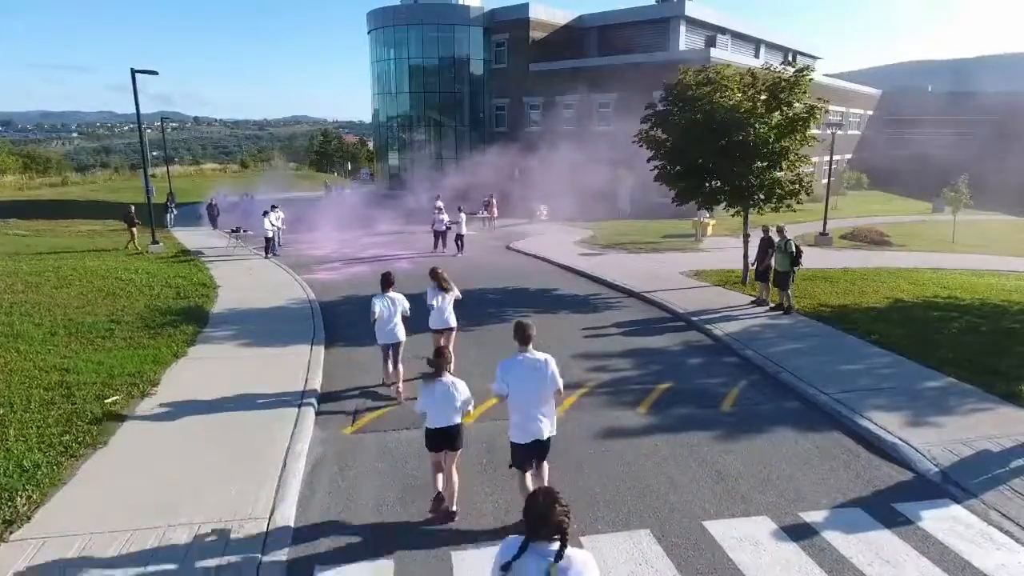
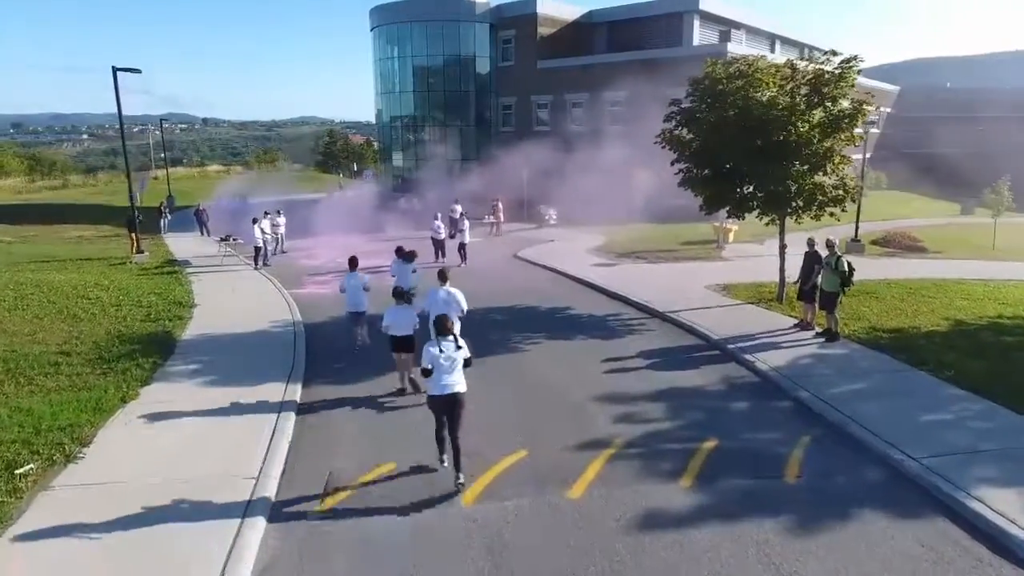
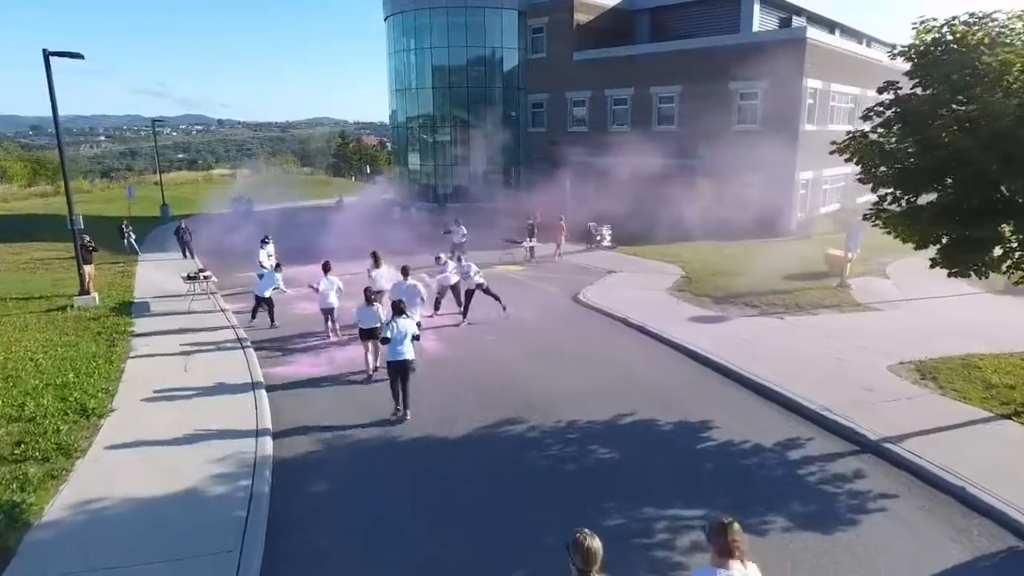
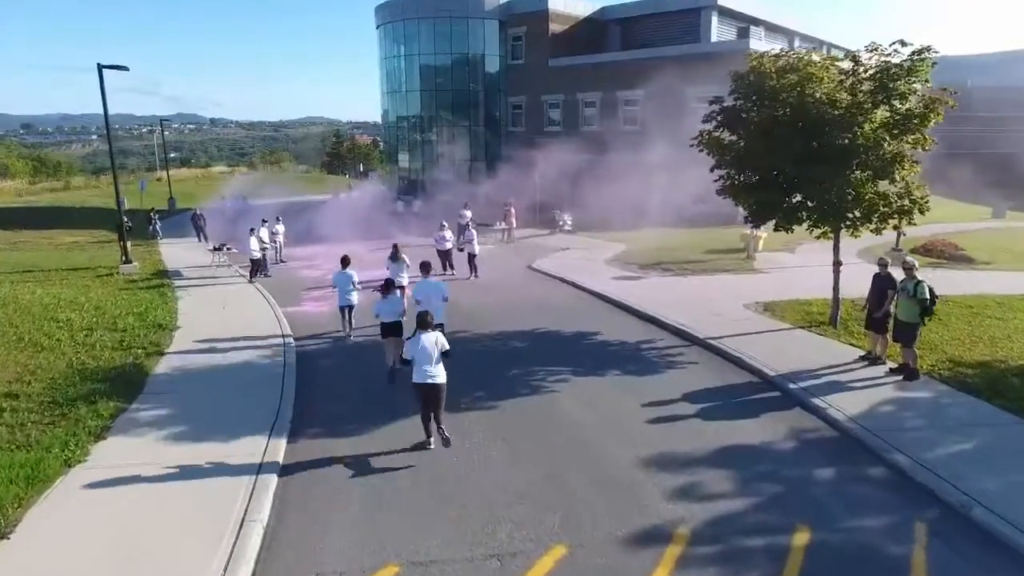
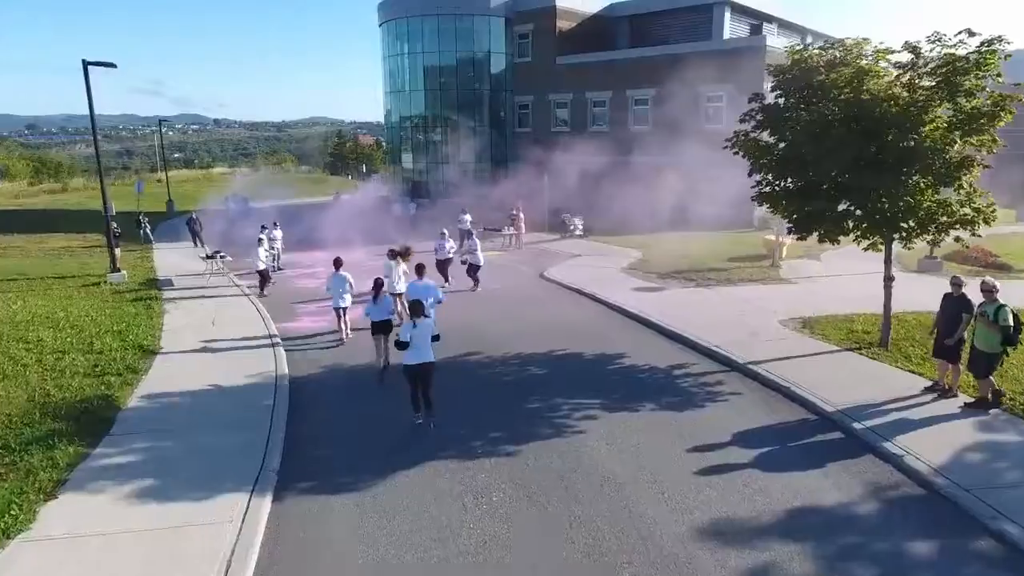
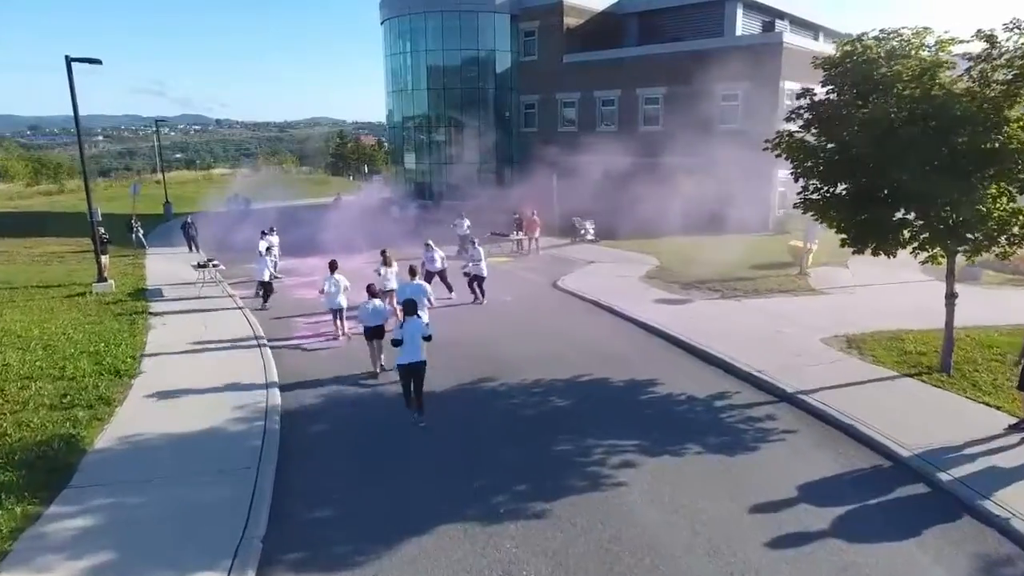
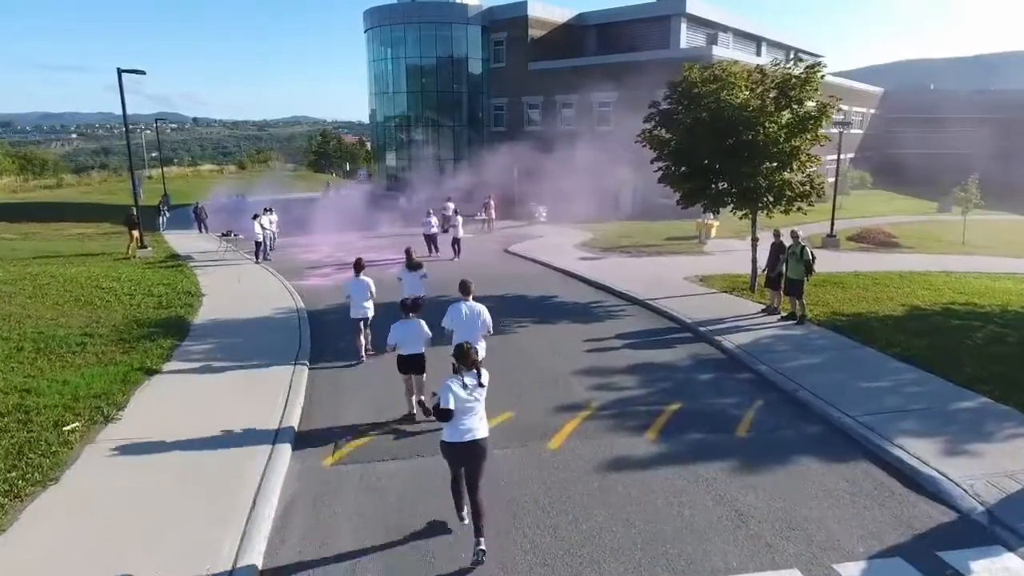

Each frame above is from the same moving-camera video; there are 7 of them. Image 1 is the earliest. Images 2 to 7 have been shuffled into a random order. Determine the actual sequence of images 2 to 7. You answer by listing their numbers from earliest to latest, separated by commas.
7, 2, 4, 5, 6, 3
